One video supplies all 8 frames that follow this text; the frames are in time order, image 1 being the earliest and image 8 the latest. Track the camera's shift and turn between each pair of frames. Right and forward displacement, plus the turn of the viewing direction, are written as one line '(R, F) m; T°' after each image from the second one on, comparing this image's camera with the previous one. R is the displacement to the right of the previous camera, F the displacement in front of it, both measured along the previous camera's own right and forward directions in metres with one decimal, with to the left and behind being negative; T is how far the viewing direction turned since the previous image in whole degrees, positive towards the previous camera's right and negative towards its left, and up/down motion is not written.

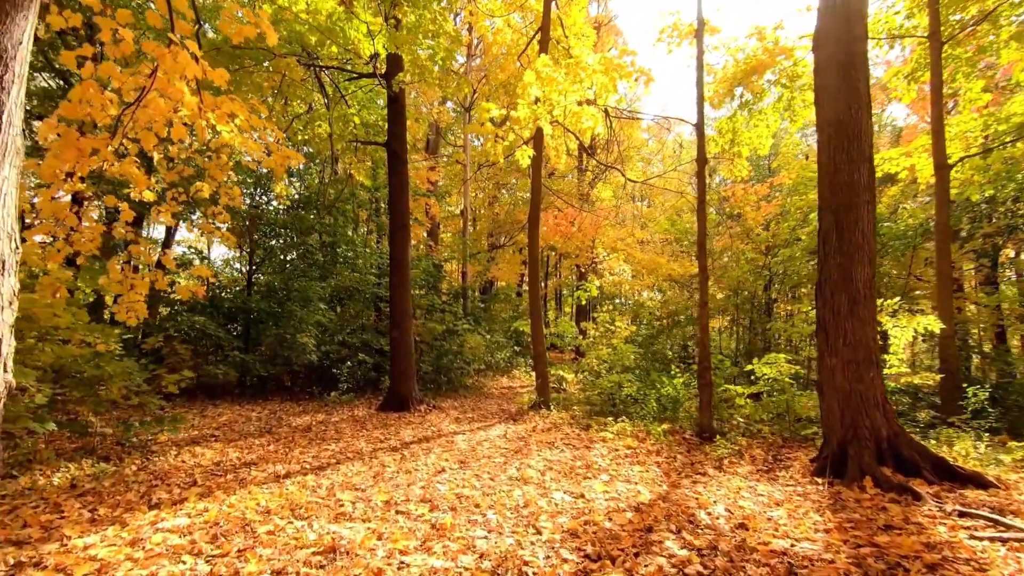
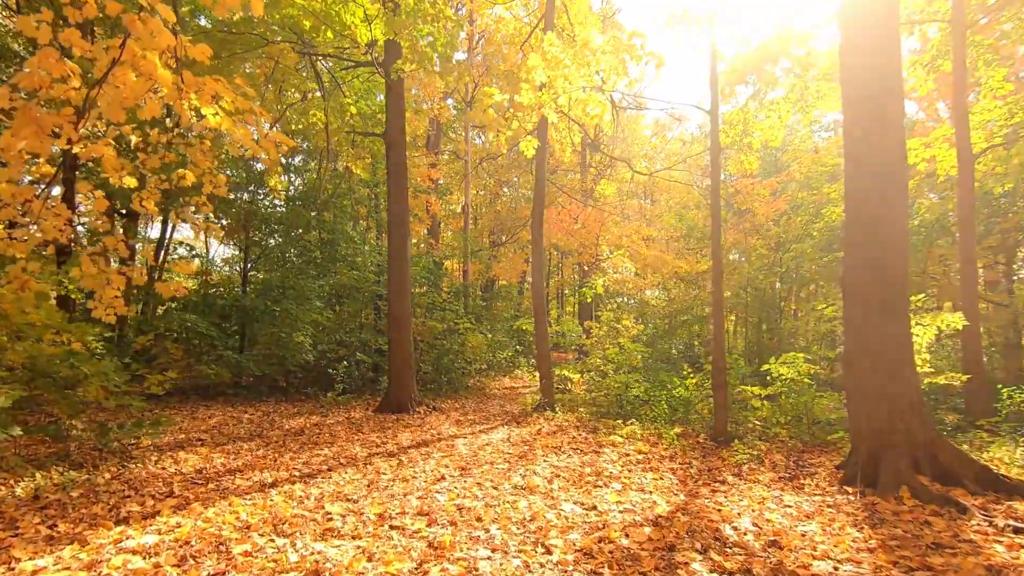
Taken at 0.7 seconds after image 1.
(0.0, +0.4) m; 0°
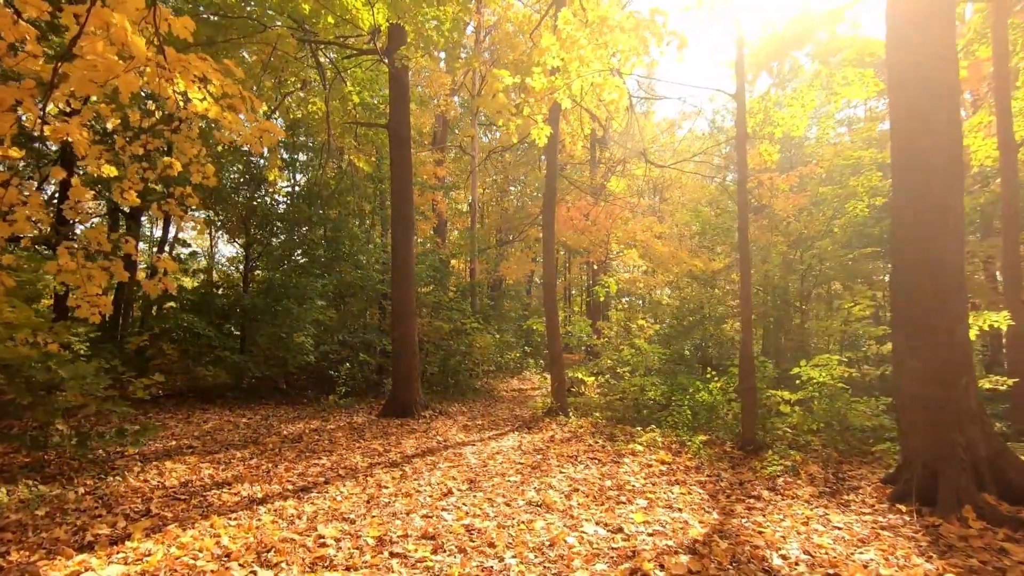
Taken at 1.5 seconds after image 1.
(-0.1, +0.4) m; -1°
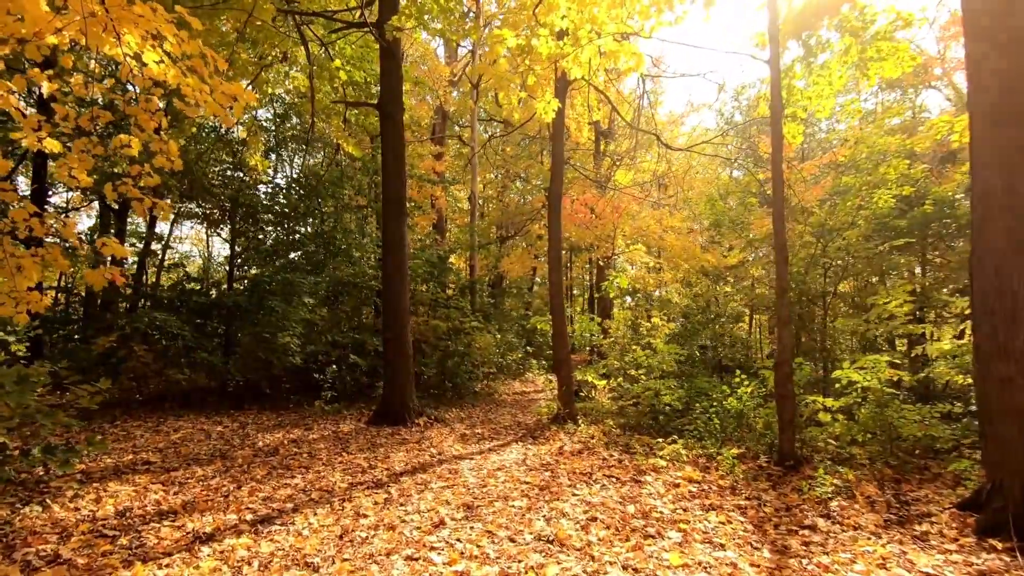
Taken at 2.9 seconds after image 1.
(0.0, +0.8) m; 0°
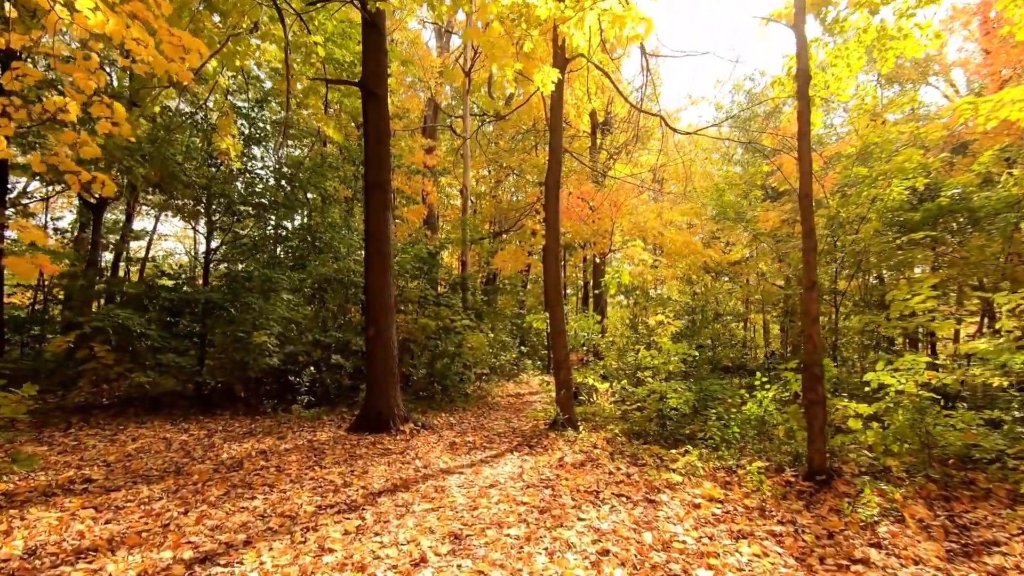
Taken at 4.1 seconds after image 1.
(0.0, +0.6) m; +1°
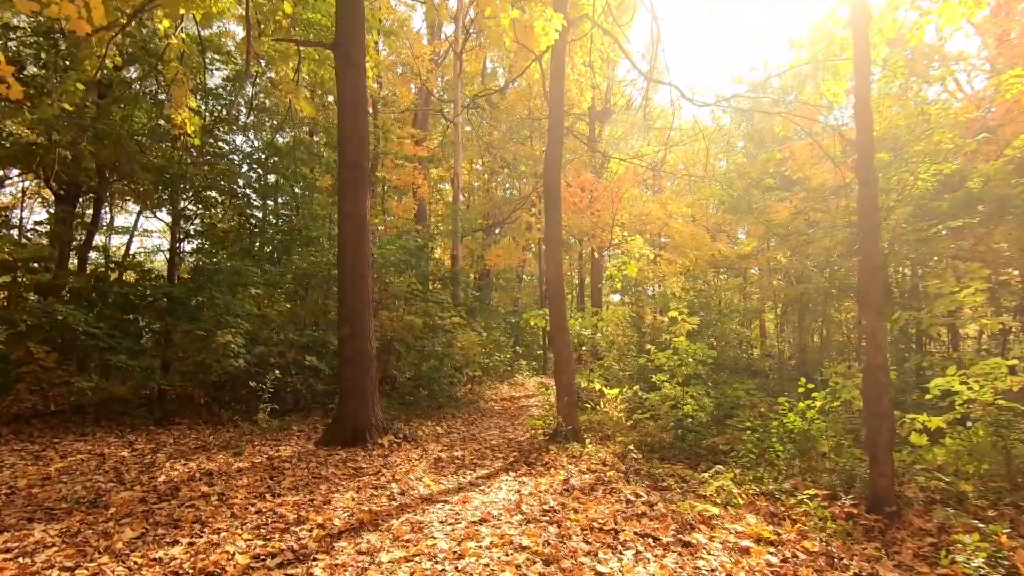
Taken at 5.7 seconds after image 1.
(0.0, +0.9) m; +1°
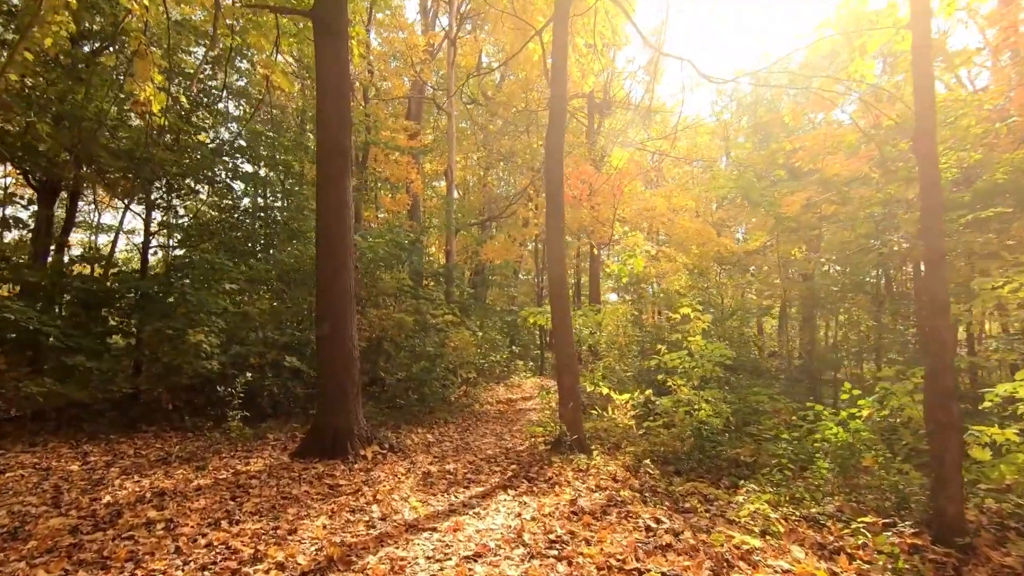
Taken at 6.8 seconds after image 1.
(0.0, +0.6) m; +1°
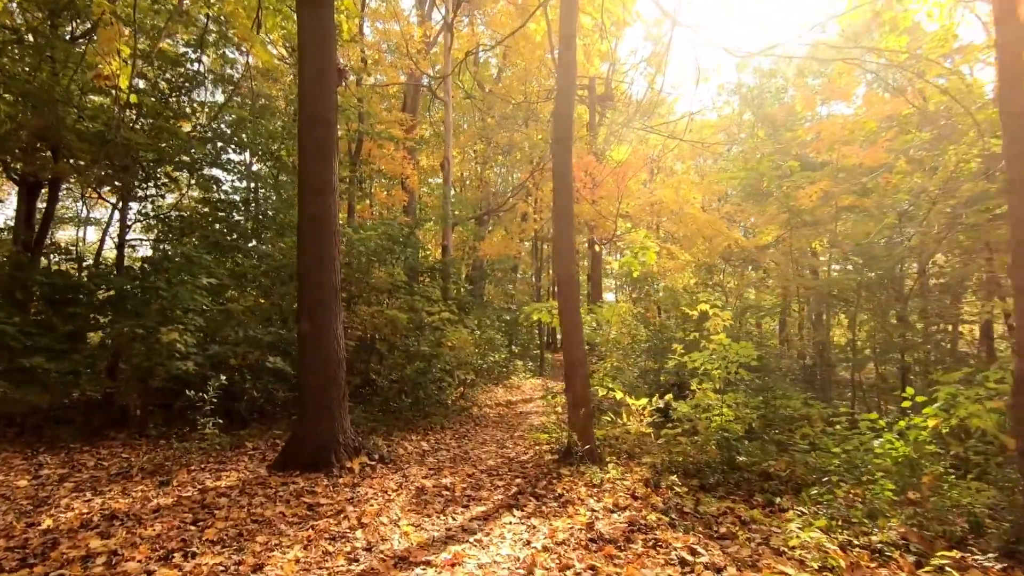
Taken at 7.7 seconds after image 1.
(-0.1, +0.6) m; 0°
